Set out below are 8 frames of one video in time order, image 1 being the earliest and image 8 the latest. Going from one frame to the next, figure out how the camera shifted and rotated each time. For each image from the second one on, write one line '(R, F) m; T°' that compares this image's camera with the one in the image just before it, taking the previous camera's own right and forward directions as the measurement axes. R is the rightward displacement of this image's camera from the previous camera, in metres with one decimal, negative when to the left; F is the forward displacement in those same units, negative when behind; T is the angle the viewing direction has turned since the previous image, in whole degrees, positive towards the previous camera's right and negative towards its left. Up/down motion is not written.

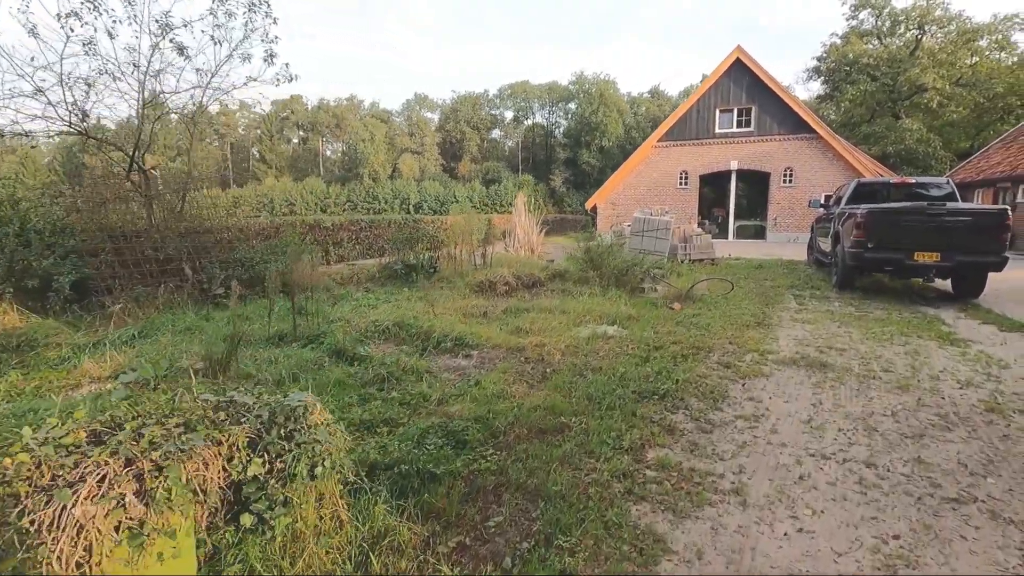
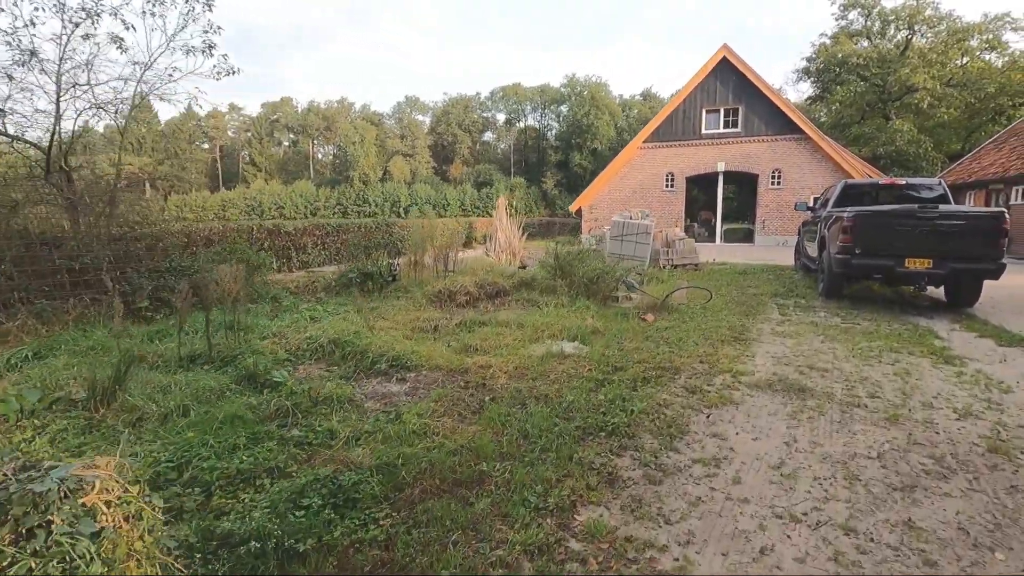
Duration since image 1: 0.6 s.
(+0.5, +0.6) m; +1°
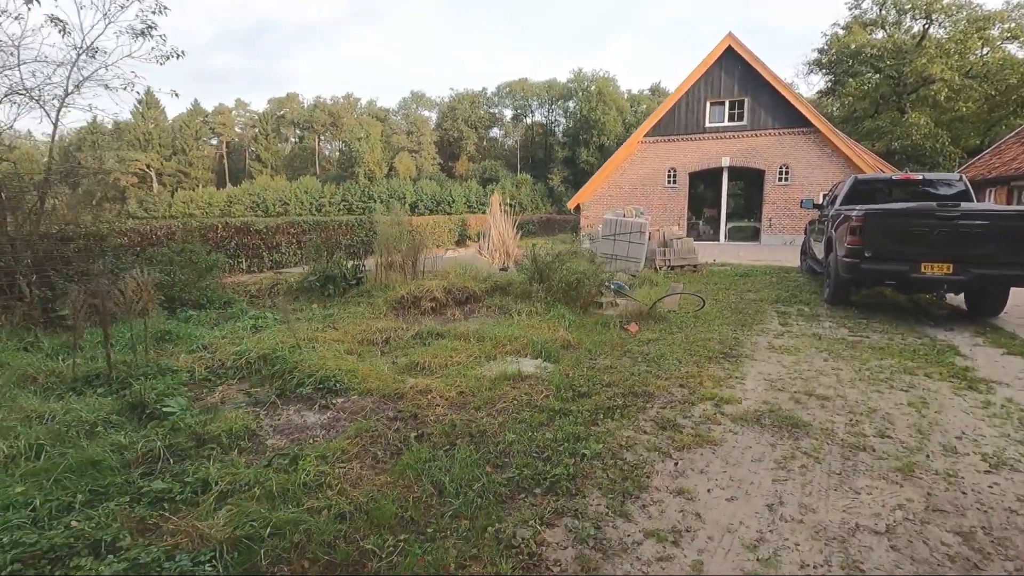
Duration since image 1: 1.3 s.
(+0.5, +0.7) m; -1°
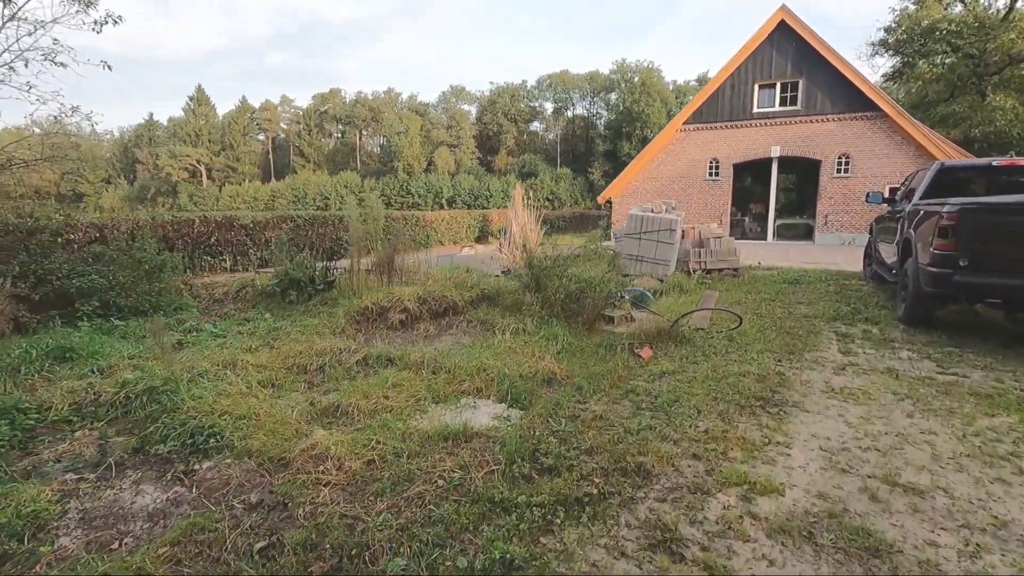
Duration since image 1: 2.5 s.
(+0.6, +1.3) m; -4°
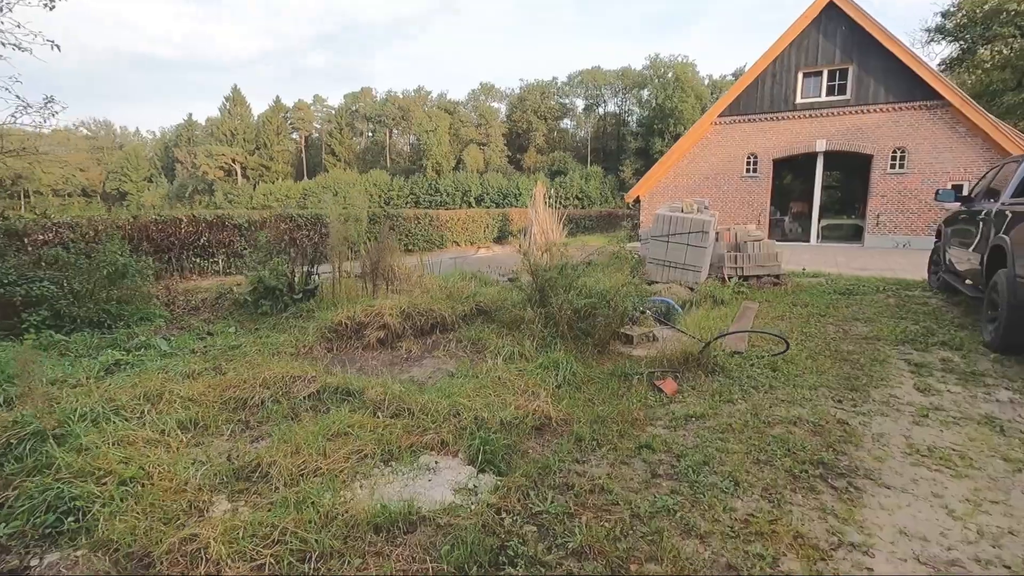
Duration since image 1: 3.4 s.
(+0.3, +0.9) m; -3°
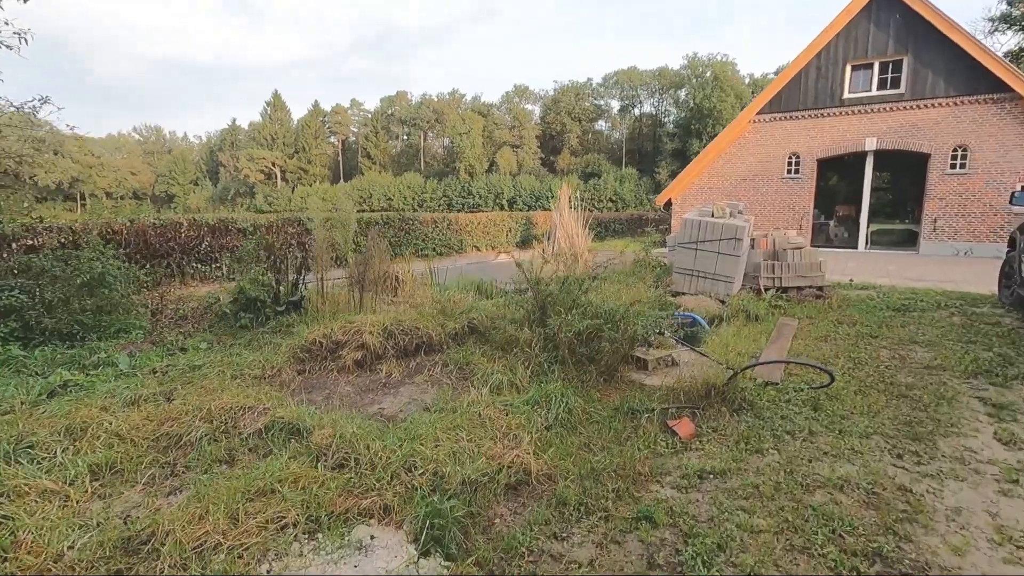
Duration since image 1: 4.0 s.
(+0.3, +0.6) m; -4°
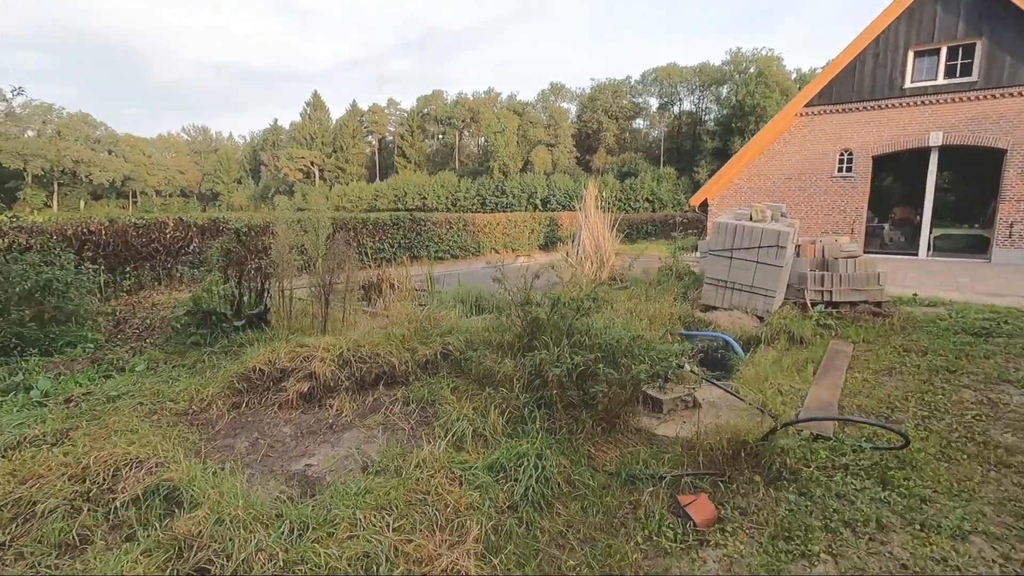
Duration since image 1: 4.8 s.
(+0.4, +0.8) m; -4°
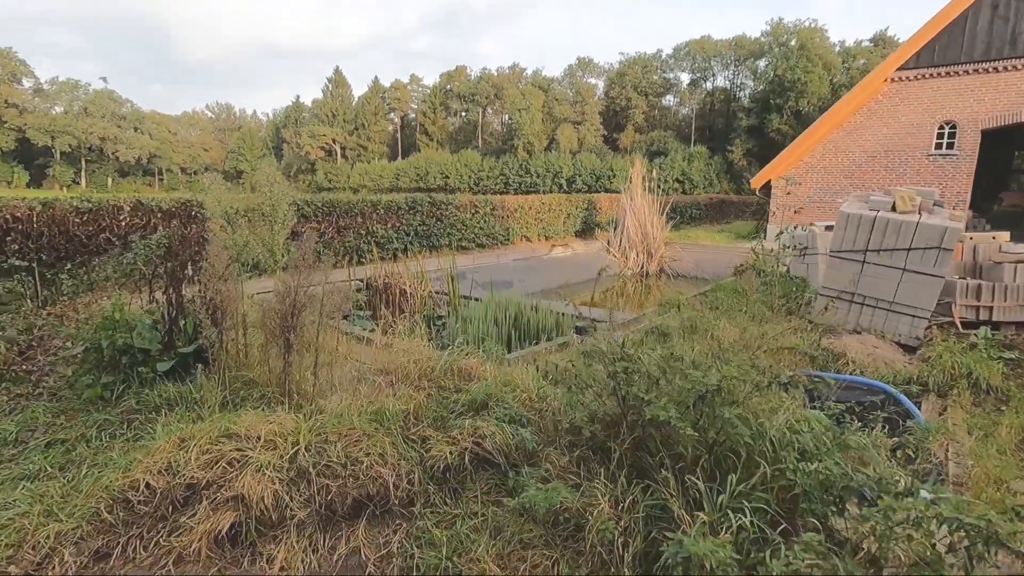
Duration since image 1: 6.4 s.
(-0.3, +1.7) m; -2°
